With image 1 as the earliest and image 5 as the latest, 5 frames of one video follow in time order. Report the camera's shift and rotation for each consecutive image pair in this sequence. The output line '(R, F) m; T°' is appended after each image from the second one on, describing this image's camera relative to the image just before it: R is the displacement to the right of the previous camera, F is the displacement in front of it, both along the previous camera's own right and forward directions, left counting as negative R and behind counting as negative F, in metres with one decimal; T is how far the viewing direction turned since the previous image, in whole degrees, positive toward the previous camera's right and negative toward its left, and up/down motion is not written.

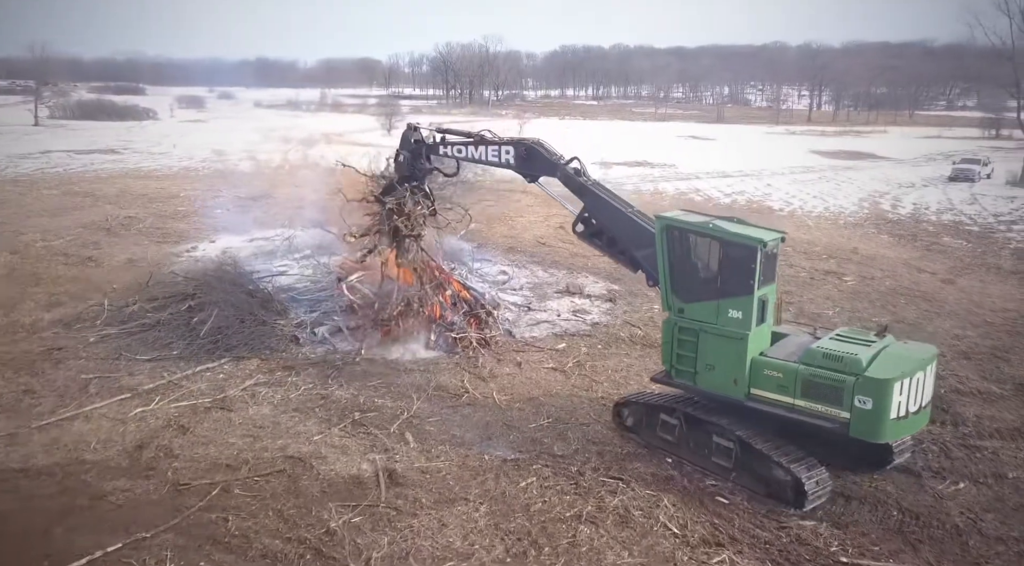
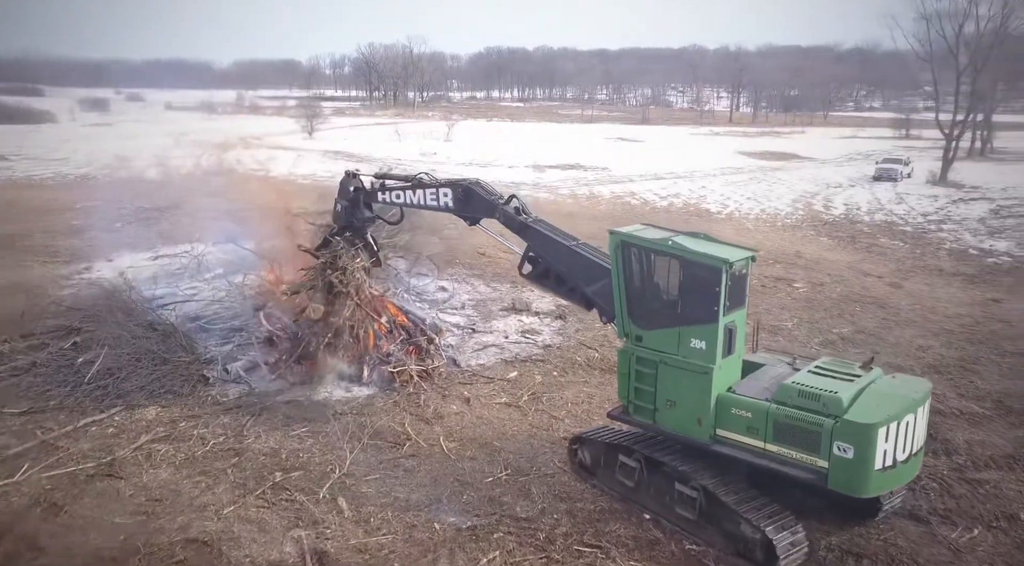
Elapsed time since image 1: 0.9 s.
(-0.1, +1.0) m; +6°
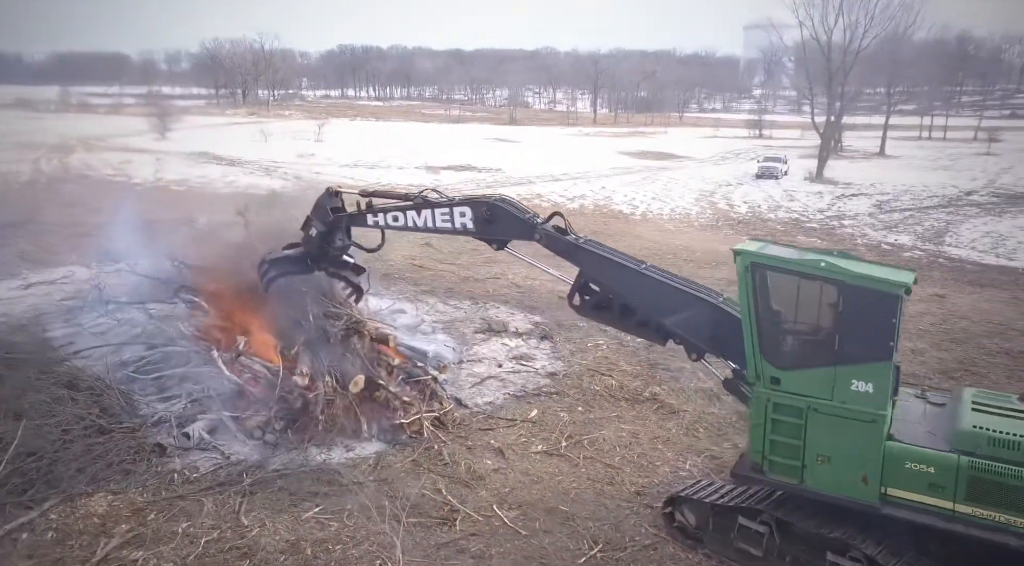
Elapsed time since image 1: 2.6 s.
(-1.6, +1.2) m; +12°
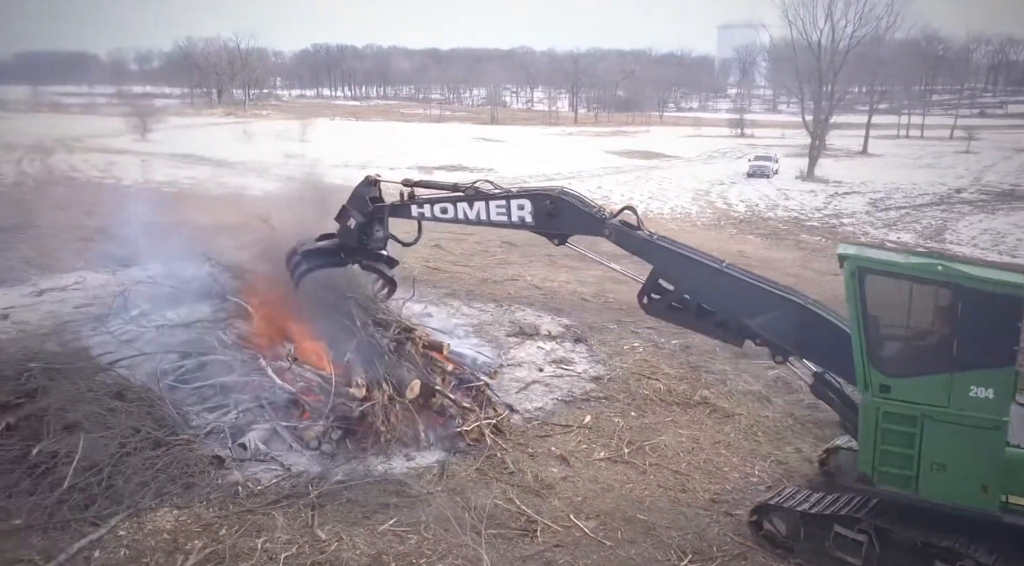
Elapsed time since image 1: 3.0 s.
(-0.8, +0.1) m; +2°
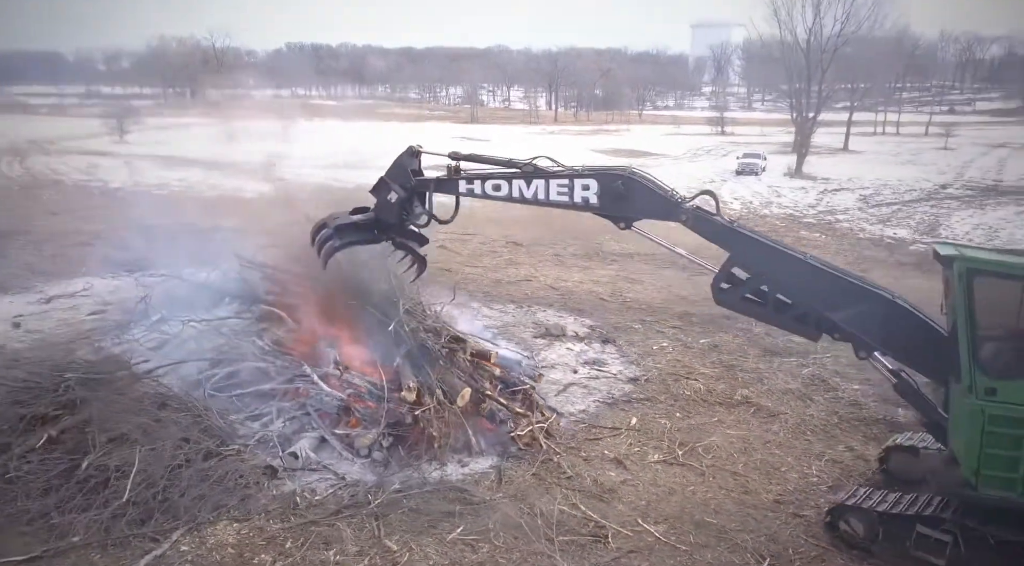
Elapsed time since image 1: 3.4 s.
(-0.7, +0.1) m; +2°
